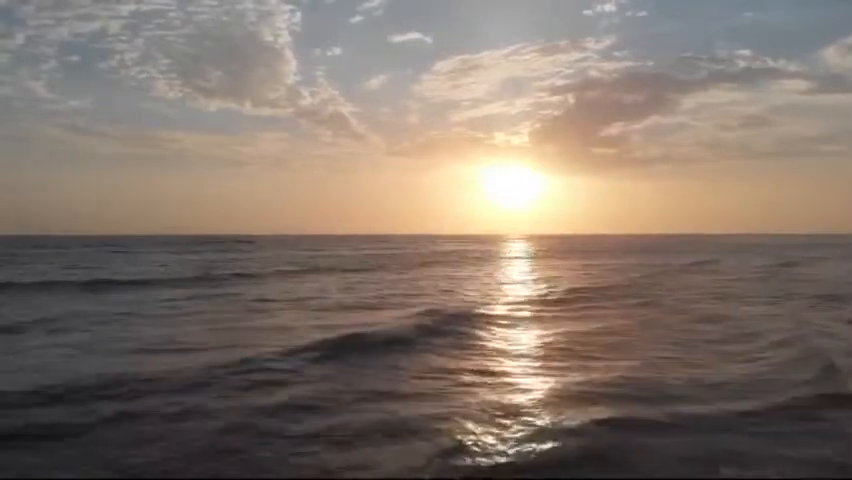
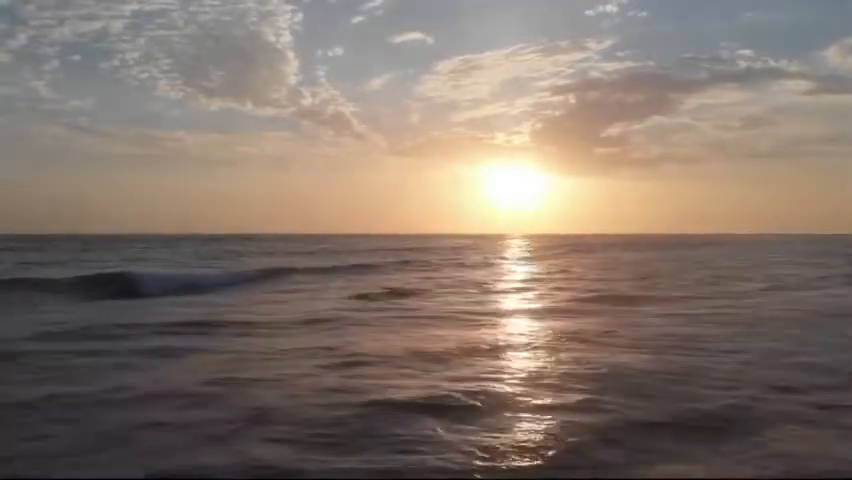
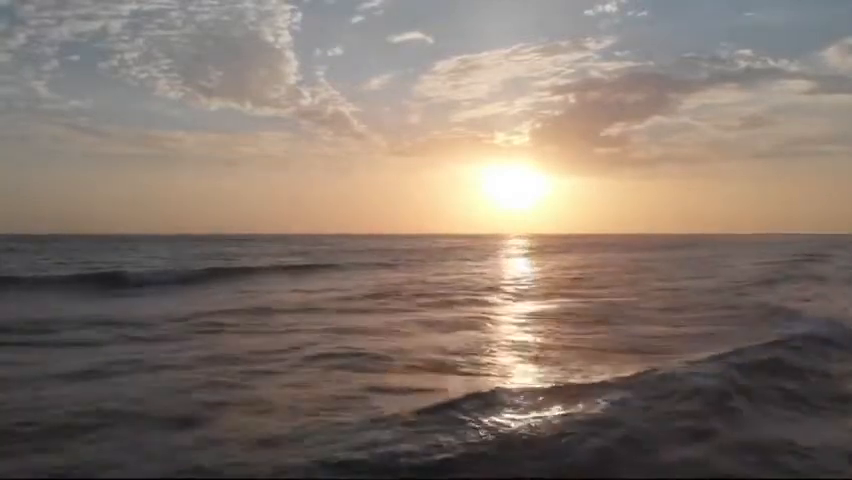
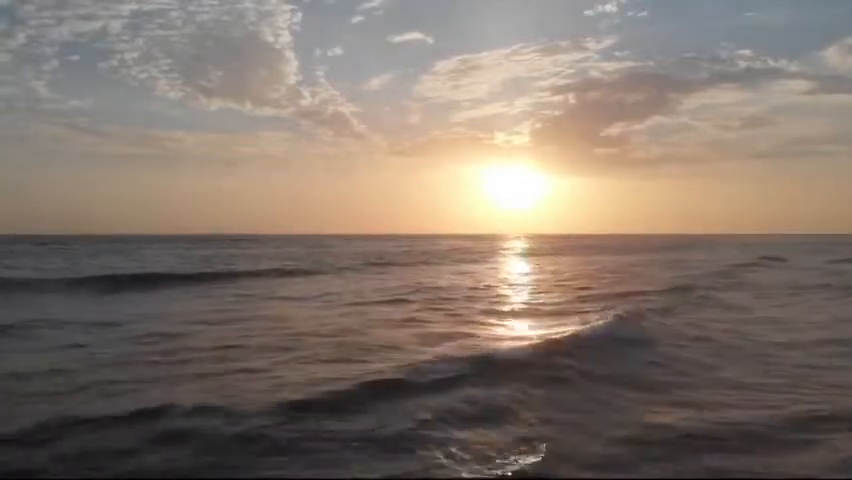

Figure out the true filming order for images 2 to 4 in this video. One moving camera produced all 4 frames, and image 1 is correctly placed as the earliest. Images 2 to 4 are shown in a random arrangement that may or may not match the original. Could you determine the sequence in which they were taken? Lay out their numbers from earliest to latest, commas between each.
4, 3, 2
